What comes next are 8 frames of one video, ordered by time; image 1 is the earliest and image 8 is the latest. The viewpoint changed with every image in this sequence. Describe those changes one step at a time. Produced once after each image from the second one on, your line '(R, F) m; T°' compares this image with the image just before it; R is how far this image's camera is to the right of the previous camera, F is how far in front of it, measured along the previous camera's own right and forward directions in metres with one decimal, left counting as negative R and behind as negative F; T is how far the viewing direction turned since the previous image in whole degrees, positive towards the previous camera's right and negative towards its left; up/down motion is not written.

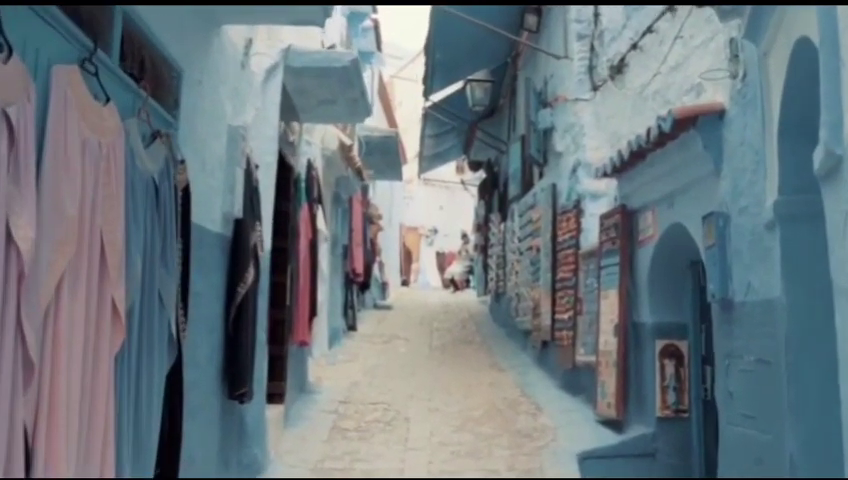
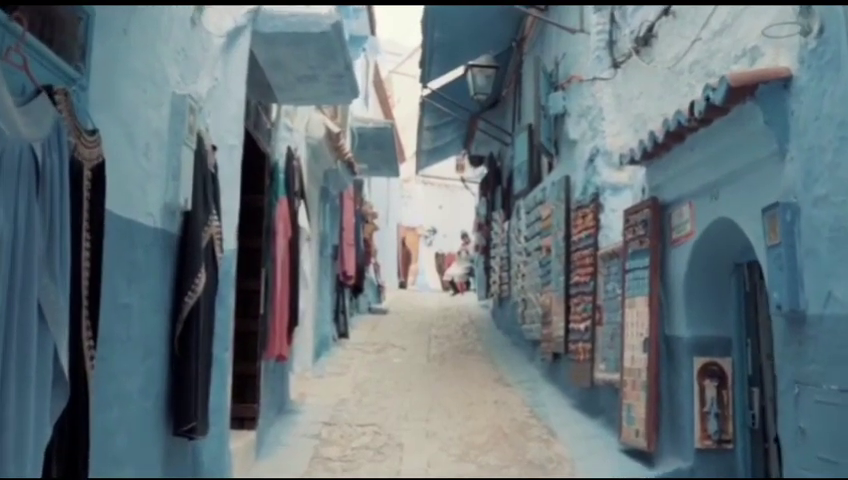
(0.0, +0.9) m; 0°
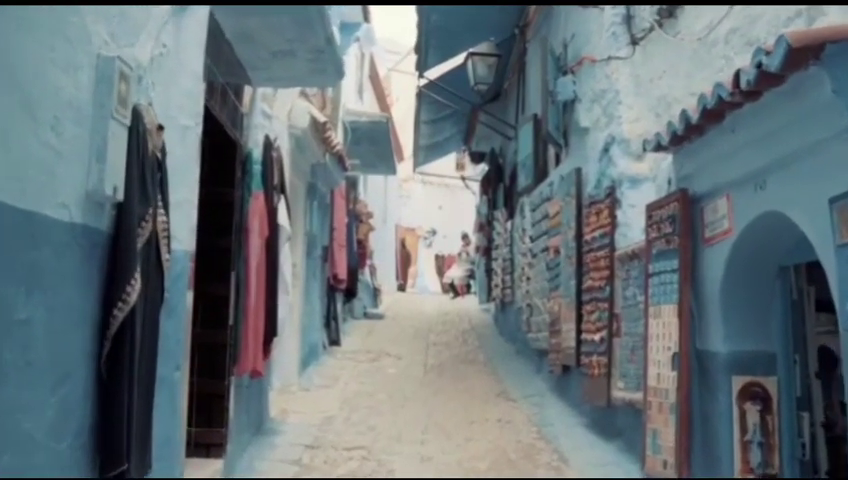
(+0.1, +0.7) m; 0°
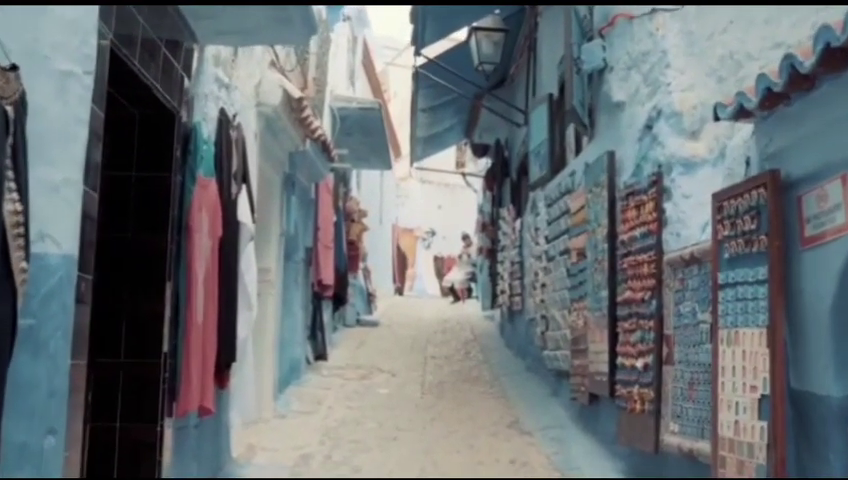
(0.0, +1.2) m; 0°
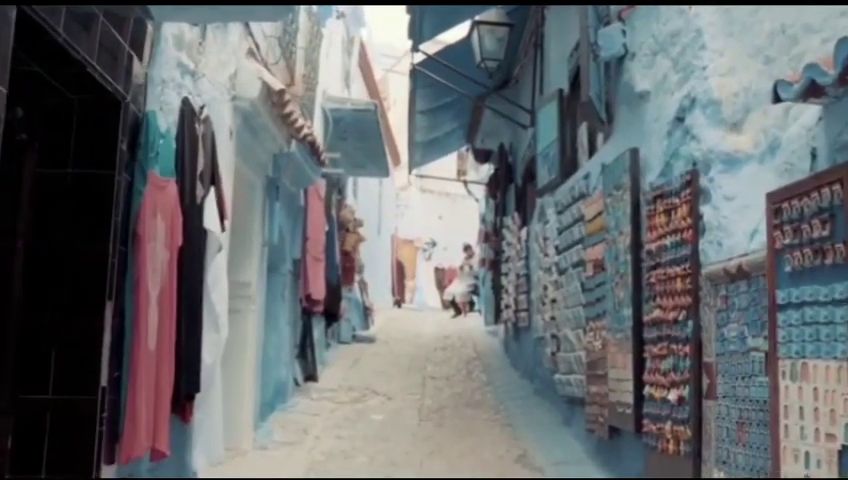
(0.0, +0.6) m; 0°
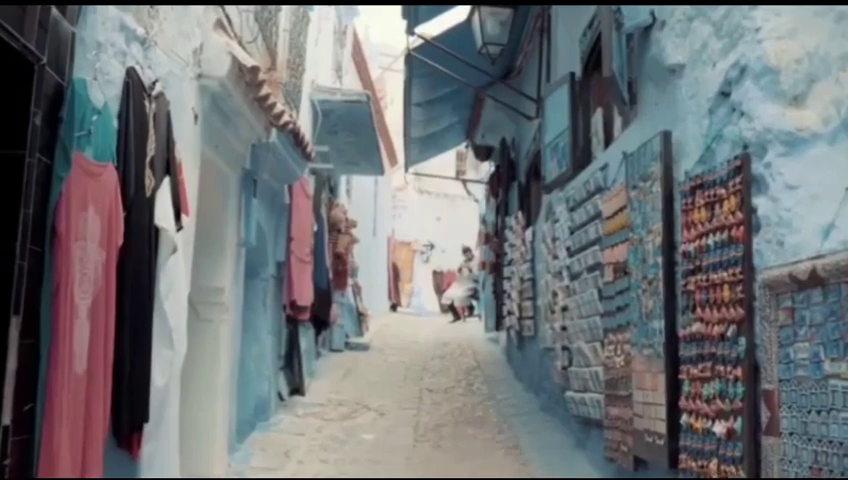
(0.0, +0.7) m; 0°
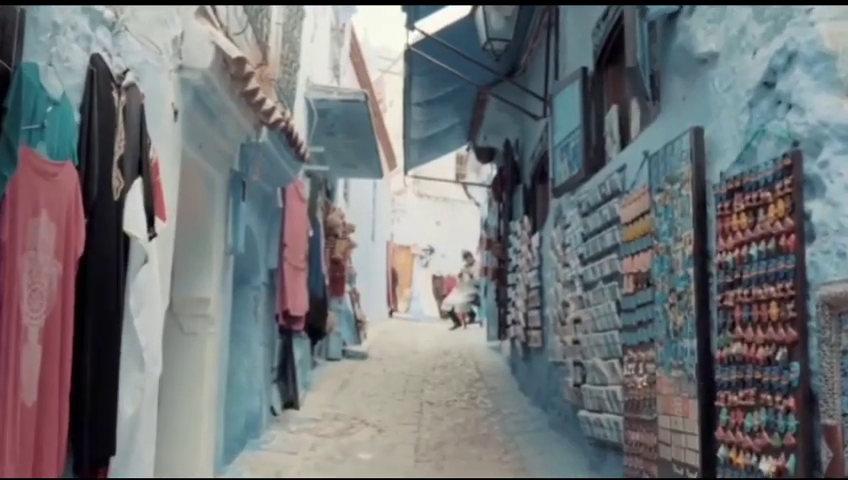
(0.0, +0.4) m; 0°
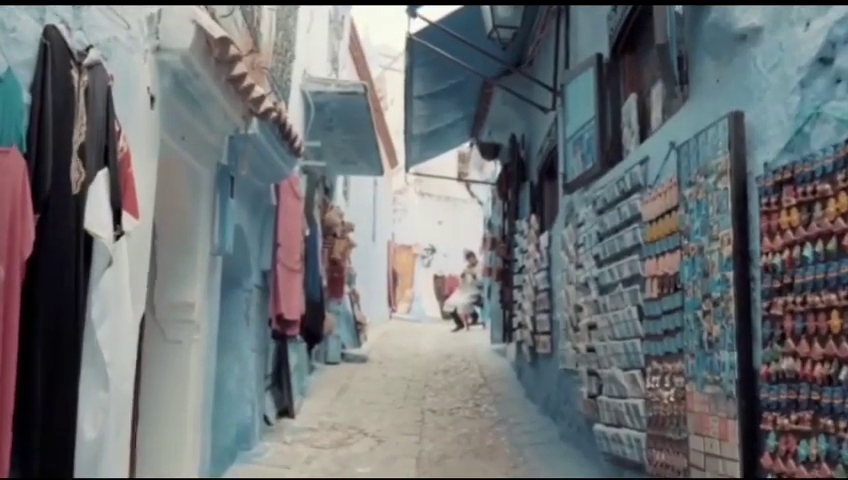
(0.0, +0.4) m; 0°
